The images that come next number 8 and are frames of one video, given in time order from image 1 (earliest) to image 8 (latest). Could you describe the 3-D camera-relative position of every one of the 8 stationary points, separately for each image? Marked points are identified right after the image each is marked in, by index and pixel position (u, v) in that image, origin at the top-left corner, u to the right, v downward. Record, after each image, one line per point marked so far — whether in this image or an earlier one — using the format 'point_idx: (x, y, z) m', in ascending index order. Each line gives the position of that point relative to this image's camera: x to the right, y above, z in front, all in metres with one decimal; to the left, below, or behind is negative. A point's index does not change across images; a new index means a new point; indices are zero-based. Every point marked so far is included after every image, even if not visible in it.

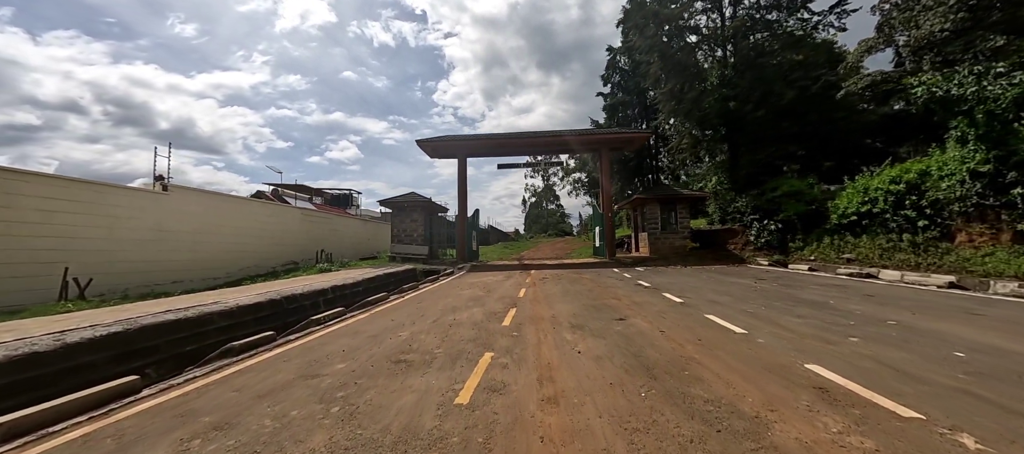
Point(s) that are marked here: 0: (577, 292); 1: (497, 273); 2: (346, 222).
0: (+1.6, -1.6, +8.1) m
1: (-0.6, -1.9, +13.6) m
2: (-9.2, +0.3, +18.2) m
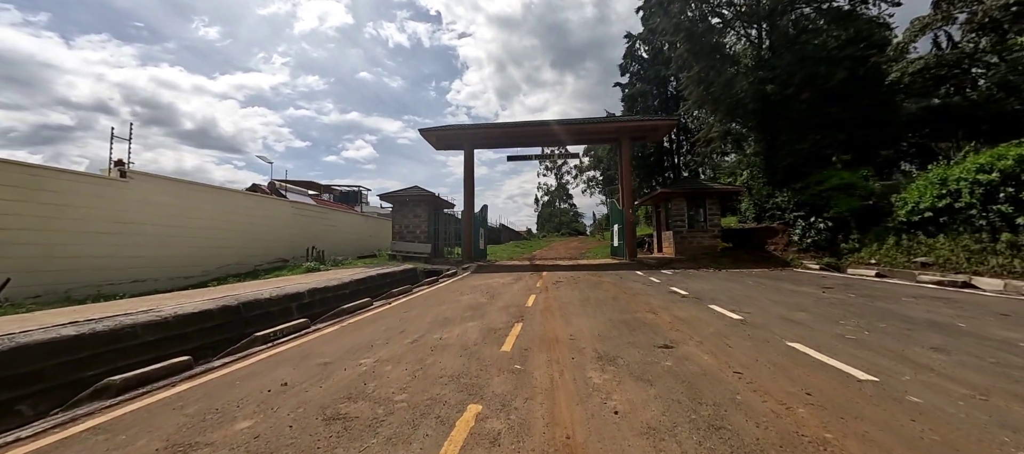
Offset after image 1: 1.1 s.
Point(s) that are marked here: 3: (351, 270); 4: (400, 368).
0: (+1.7, -1.4, +6.6) m
1: (-0.2, -1.7, +12.2) m
2: (-8.7, +0.6, +17.0) m
3: (-5.7, -1.5, +12.0) m
4: (-1.2, -1.5, +3.7) m
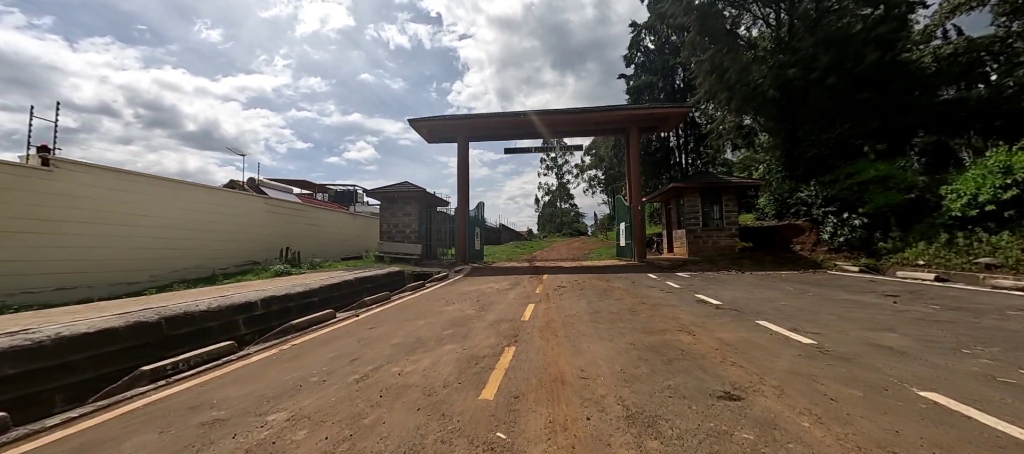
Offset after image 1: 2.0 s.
0: (+1.6, -1.4, +5.3) m
1: (-0.3, -1.6, +10.9) m
2: (-8.7, +0.6, +15.7) m
3: (-5.8, -1.4, +10.7) m
4: (-1.3, -1.4, +2.3) m
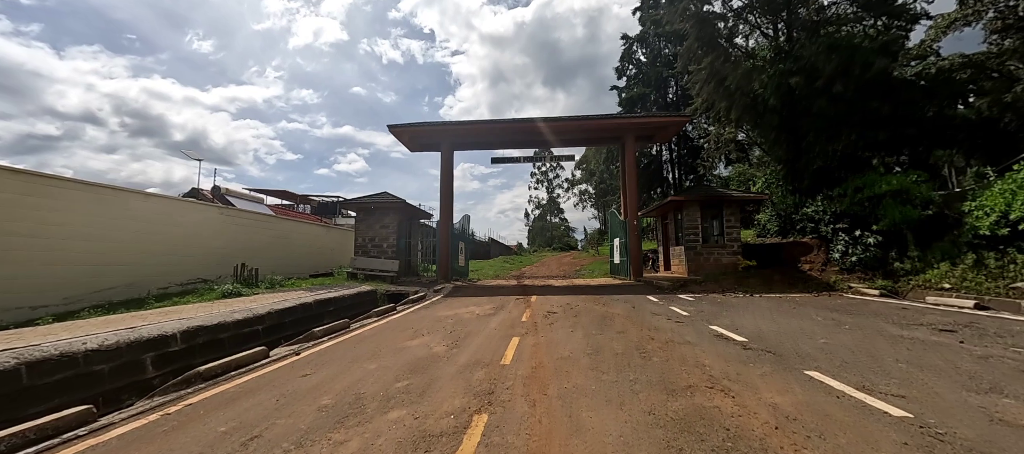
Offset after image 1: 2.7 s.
0: (+1.3, -1.6, +4.2) m
1: (-0.8, -2.1, +9.7) m
2: (-9.3, 0.0, +14.4) m
3: (-6.2, -1.8, +9.4) m
4: (-1.5, -1.5, +1.1) m
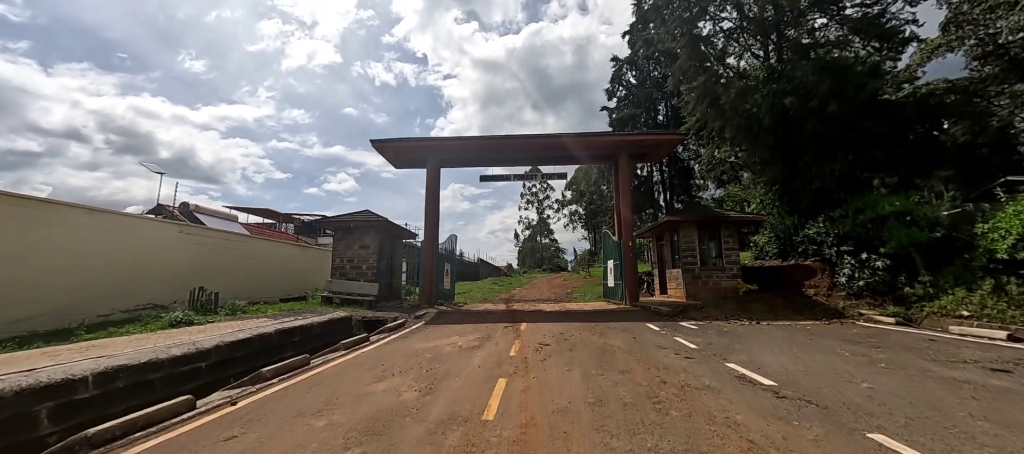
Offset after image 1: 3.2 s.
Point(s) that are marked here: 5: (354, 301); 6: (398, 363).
0: (+1.1, -1.8, +3.4) m
1: (-1.1, -2.6, +8.8) m
2: (-9.7, -0.7, +13.4) m
3: (-6.5, -2.3, +8.4) m
4: (-1.6, -1.5, +0.3) m
5: (-5.7, -2.7, +12.5) m
6: (-1.9, -2.3, +5.7) m
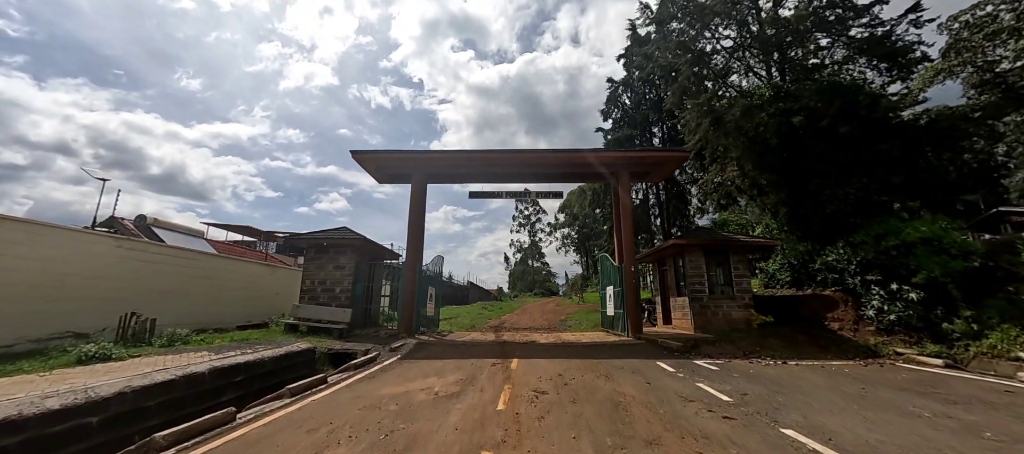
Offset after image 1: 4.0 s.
0: (+1.1, -1.9, +2.2) m
1: (-1.3, -3.0, +7.4) m
2: (-10.1, -1.3, +11.9) m
3: (-6.7, -2.6, +6.9) m
4: (-1.6, -1.4, -1.0) m
5: (-6.0, -3.3, +11.1) m
6: (-2.0, -2.5, +4.4) m
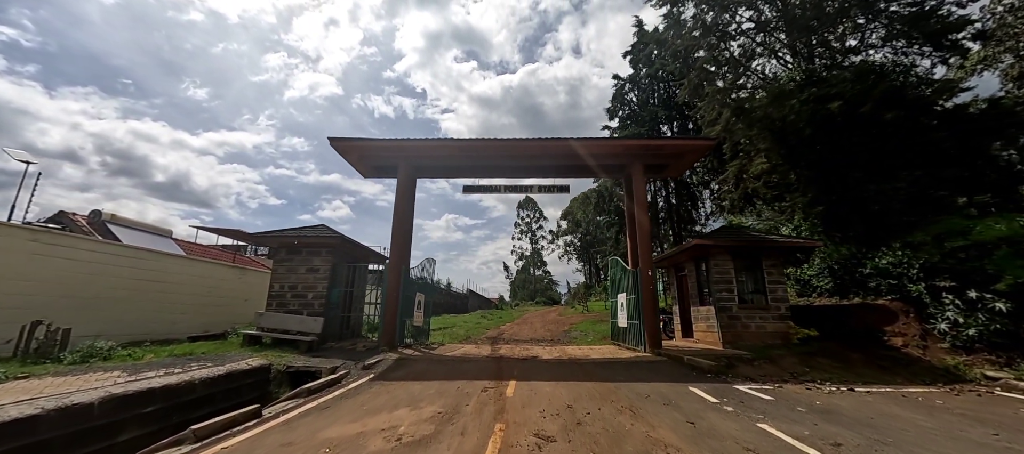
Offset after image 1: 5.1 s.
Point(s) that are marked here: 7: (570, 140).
0: (+1.0, -1.6, +0.6) m
1: (-1.4, -2.9, +5.9) m
2: (-10.1, -1.2, +10.5) m
3: (-6.8, -2.4, +5.4) m
4: (-1.7, -1.0, -2.5) m
5: (-6.1, -3.2, +9.5) m
6: (-2.1, -2.2, +2.9) m
7: (+2.0, +2.6, +10.3) m
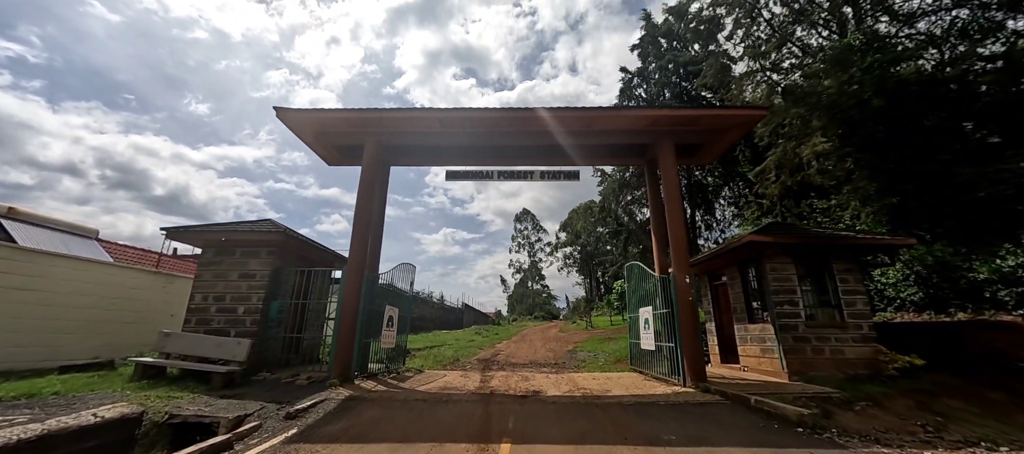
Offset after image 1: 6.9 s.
0: (+0.9, -1.1, -1.7) m
1: (-1.5, -2.5, +3.5) m
2: (-10.2, -1.0, +8.1) m
3: (-6.9, -2.0, +3.0) m
4: (-1.7, -0.3, -4.8) m
5: (-6.2, -3.0, +7.1) m
6: (-2.2, -1.7, +0.5) m
7: (+1.9, +2.7, +8.1) m
